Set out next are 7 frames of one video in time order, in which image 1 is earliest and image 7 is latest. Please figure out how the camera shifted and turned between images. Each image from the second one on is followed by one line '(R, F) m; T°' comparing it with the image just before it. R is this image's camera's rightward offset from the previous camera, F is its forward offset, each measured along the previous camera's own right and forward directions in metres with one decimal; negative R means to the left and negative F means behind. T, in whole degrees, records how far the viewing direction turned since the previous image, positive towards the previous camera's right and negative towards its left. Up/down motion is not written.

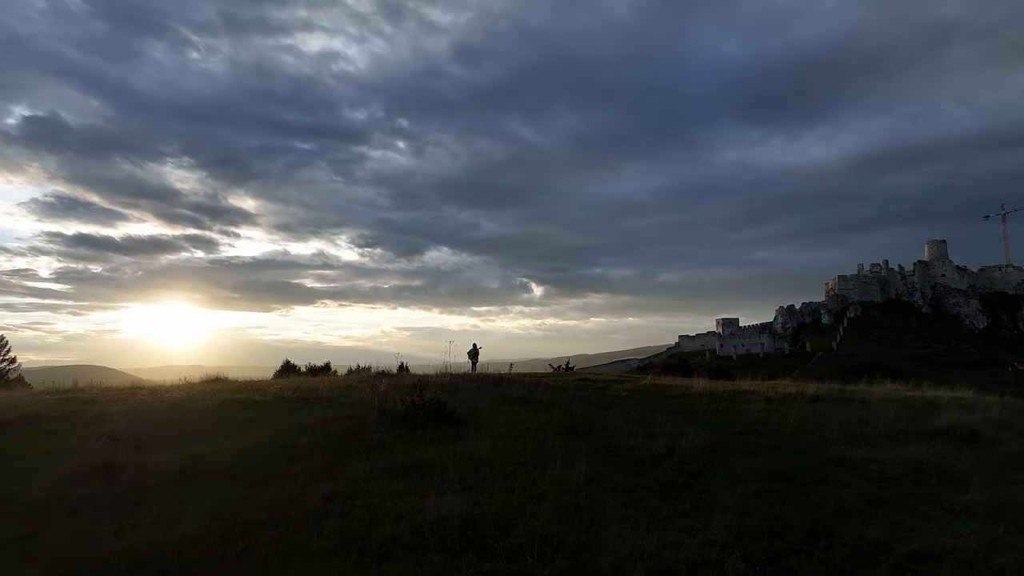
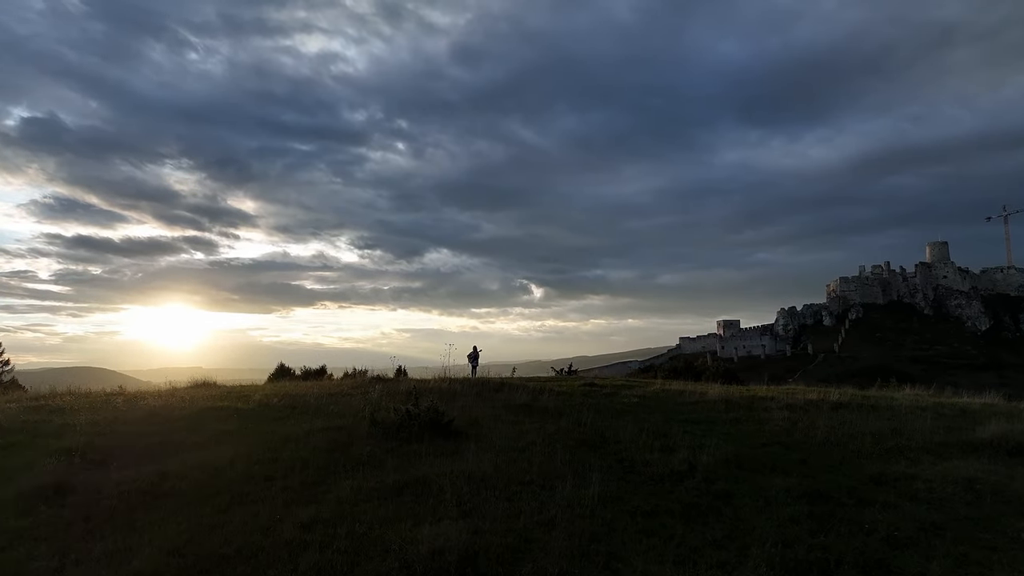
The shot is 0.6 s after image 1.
(-0.1, +1.3) m; 0°
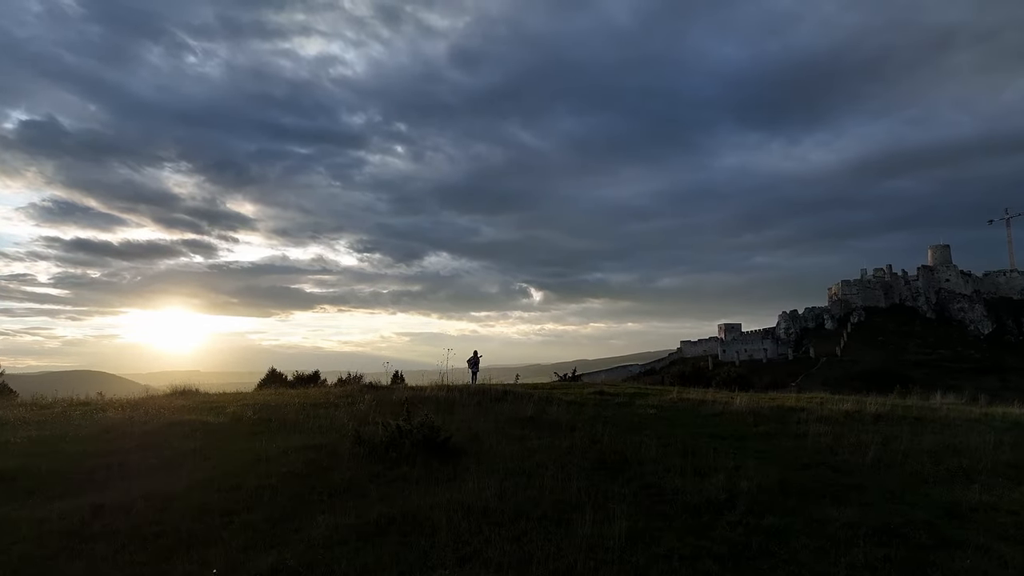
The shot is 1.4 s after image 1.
(-0.1, +1.8) m; 0°
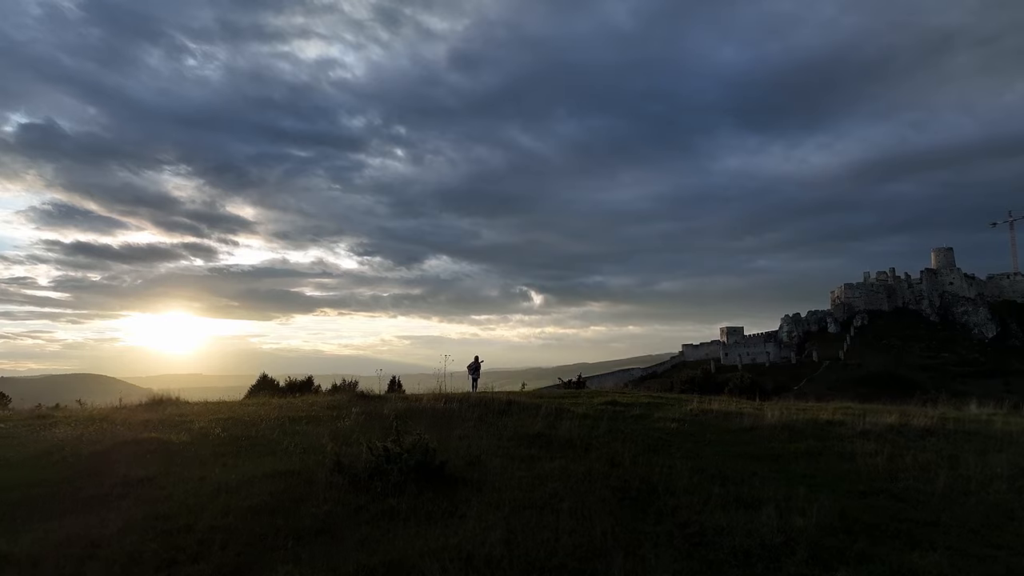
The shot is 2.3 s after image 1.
(-0.1, +1.8) m; 0°
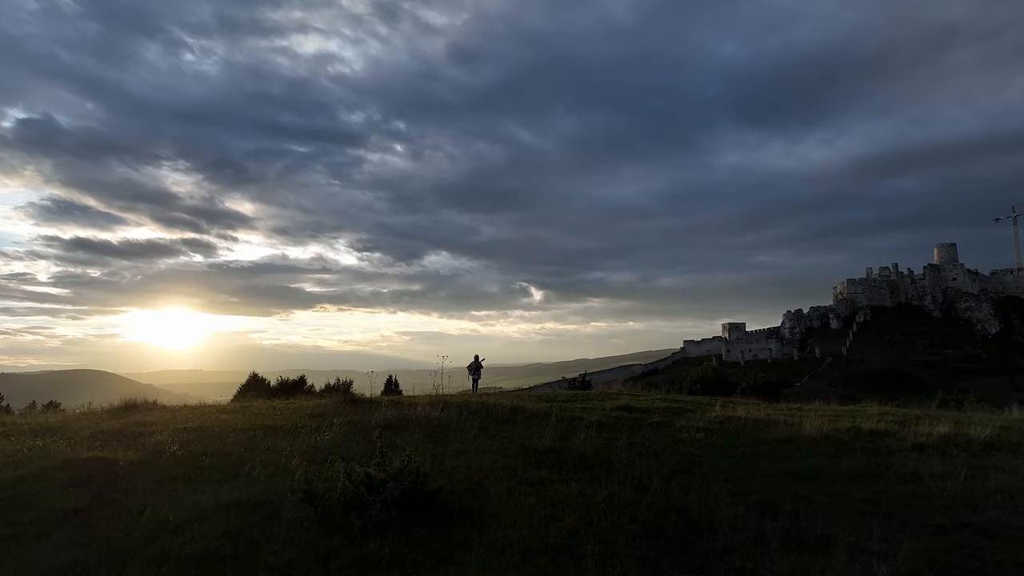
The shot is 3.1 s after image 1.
(-0.1, +1.8) m; 0°
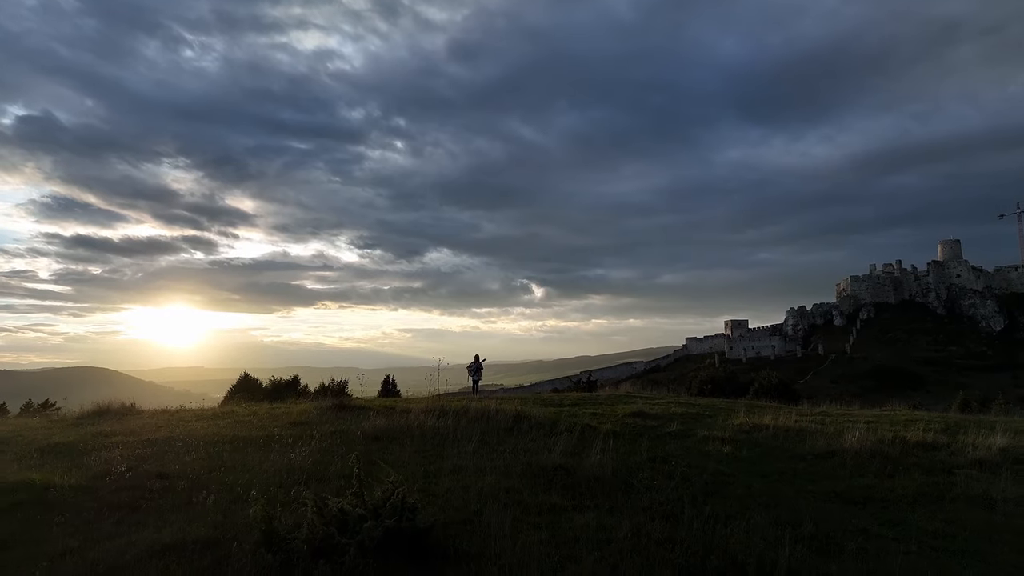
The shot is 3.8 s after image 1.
(-0.1, +1.6) m; 0°
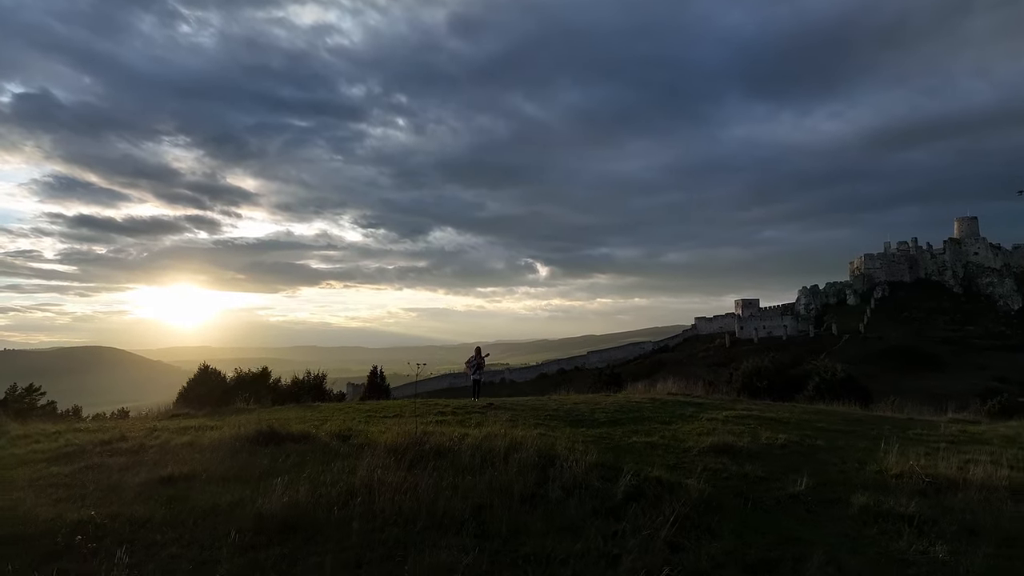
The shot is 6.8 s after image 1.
(-0.2, +6.0) m; 0°
